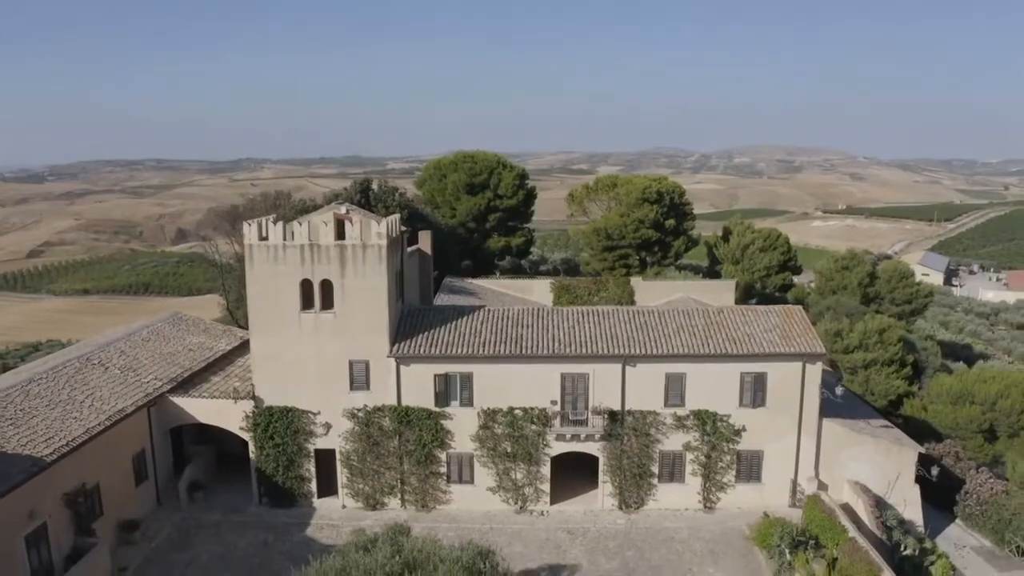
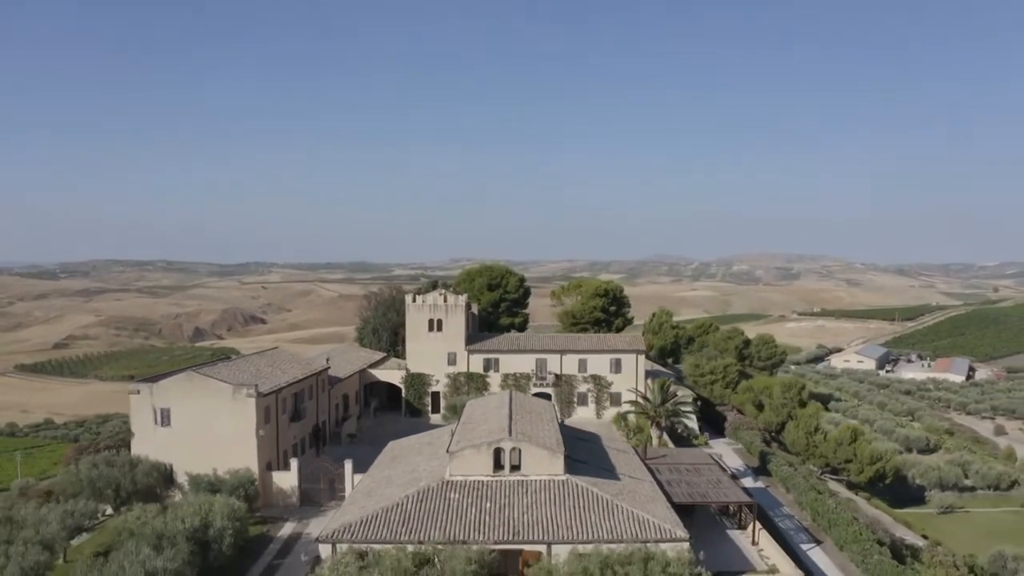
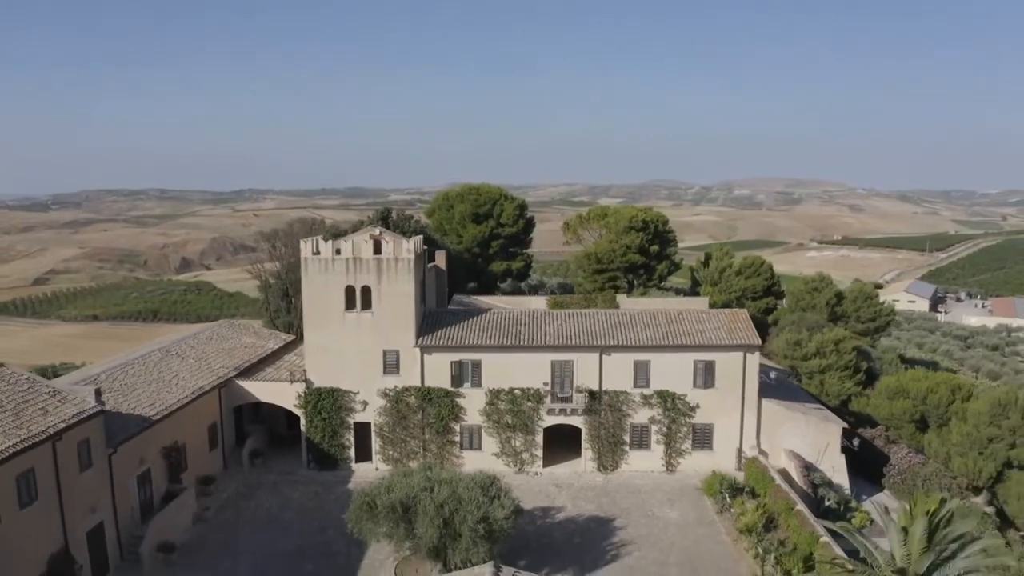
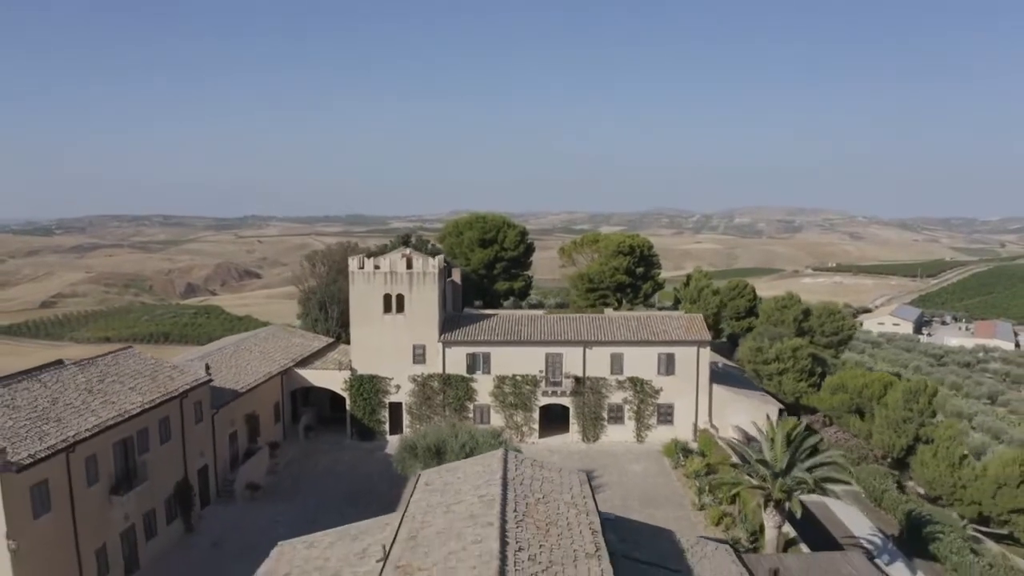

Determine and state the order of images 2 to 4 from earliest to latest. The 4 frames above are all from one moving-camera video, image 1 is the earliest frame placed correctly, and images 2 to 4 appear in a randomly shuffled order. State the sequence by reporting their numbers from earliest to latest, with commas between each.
3, 4, 2
